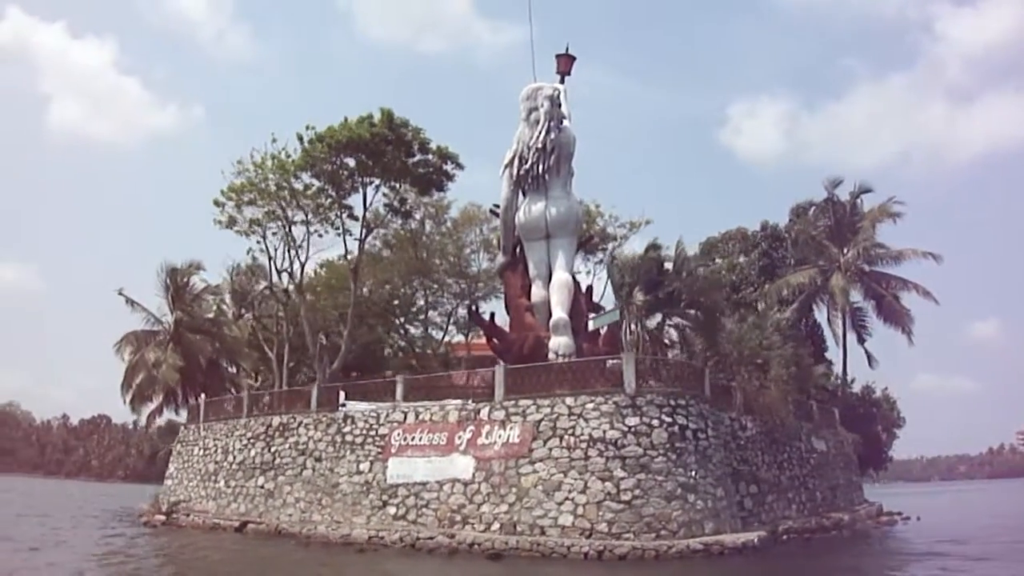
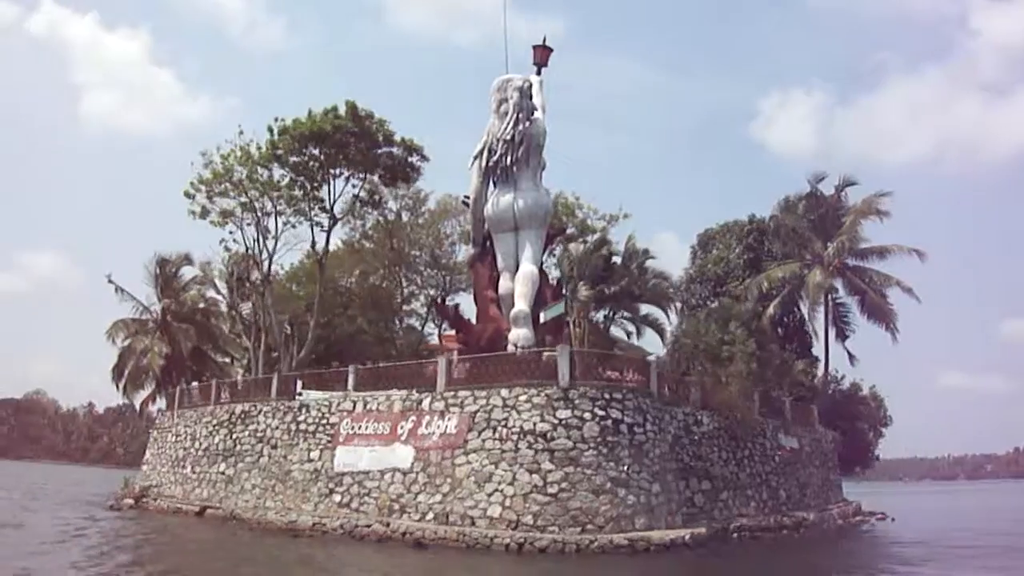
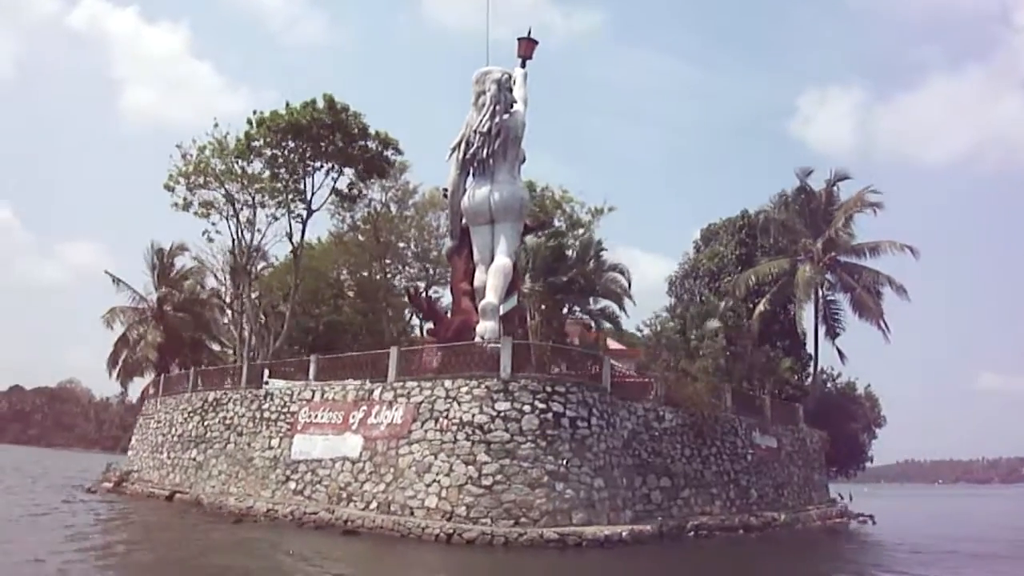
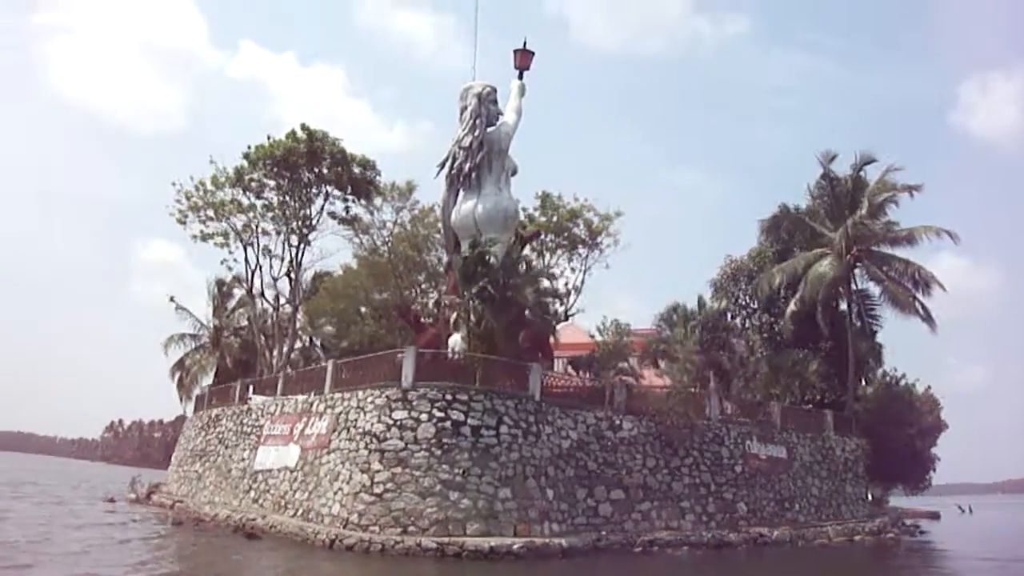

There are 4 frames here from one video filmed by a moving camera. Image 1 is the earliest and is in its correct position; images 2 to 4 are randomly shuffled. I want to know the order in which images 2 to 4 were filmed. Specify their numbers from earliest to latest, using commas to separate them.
2, 3, 4
